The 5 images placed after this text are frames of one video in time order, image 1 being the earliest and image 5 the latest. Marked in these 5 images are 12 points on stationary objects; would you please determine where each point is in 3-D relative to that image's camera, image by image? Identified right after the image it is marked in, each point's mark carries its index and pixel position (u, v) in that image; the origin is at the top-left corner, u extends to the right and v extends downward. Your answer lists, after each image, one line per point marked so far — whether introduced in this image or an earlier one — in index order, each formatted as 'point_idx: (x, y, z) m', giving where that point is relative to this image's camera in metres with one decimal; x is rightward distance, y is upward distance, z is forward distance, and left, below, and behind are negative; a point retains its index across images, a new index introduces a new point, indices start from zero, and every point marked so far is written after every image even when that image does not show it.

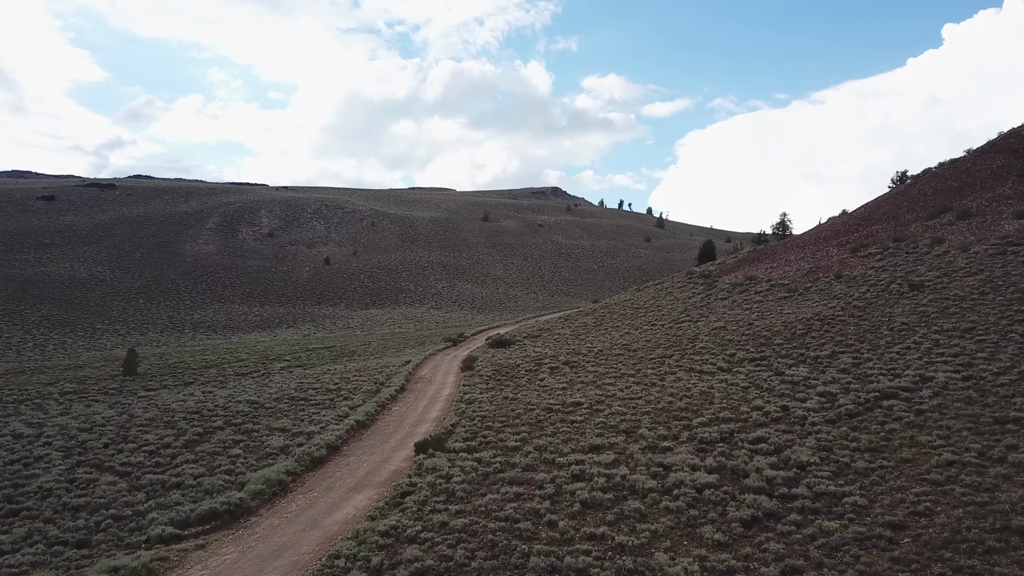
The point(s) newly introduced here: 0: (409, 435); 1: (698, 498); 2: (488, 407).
0: (-5.4, -7.8, +16.0) m
1: (+5.8, -6.5, +9.4) m
2: (-1.4, -7.0, +17.7) m
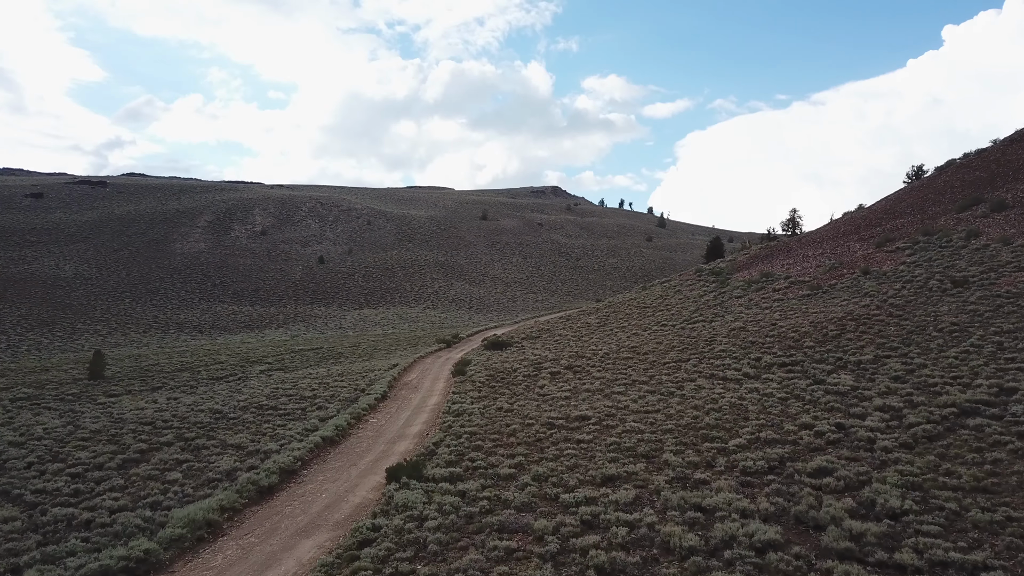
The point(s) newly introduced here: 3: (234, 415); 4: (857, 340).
0: (-5.7, -7.4, +13.4) m
1: (+5.5, -6.1, +6.8) m
2: (-1.7, -6.6, +15.2) m
3: (-17.7, -8.1, +19.4) m
4: (+21.3, -3.2, +18.9) m
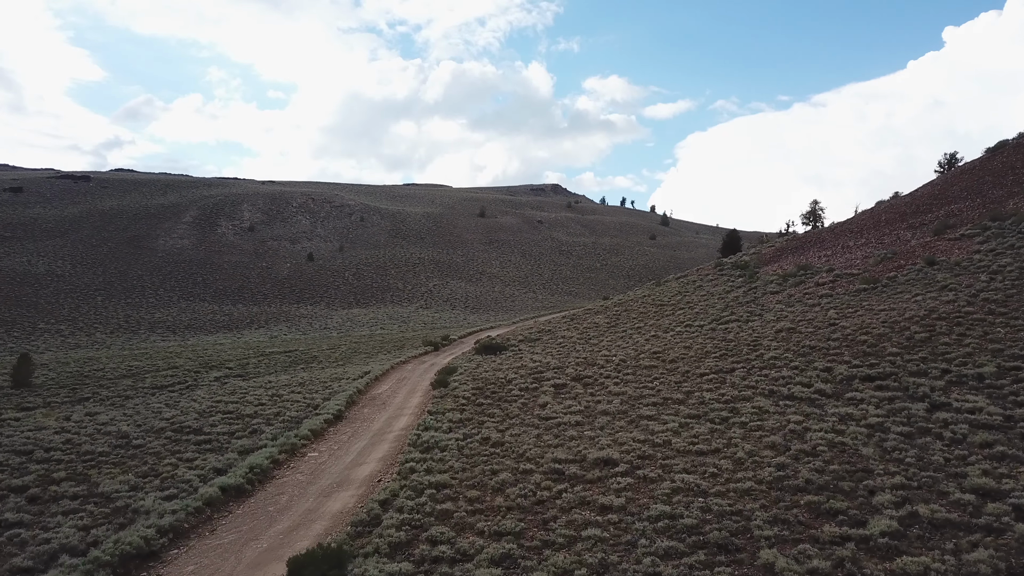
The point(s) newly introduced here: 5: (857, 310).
0: (-6.1, -6.8, +8.9) m
1: (+5.1, -5.5, +2.3) m
2: (-2.0, -6.0, +10.6) m
3: (-18.0, -7.4, +14.9) m
4: (+20.9, -2.6, +14.3) m
5: (+21.8, -1.4, +19.3) m
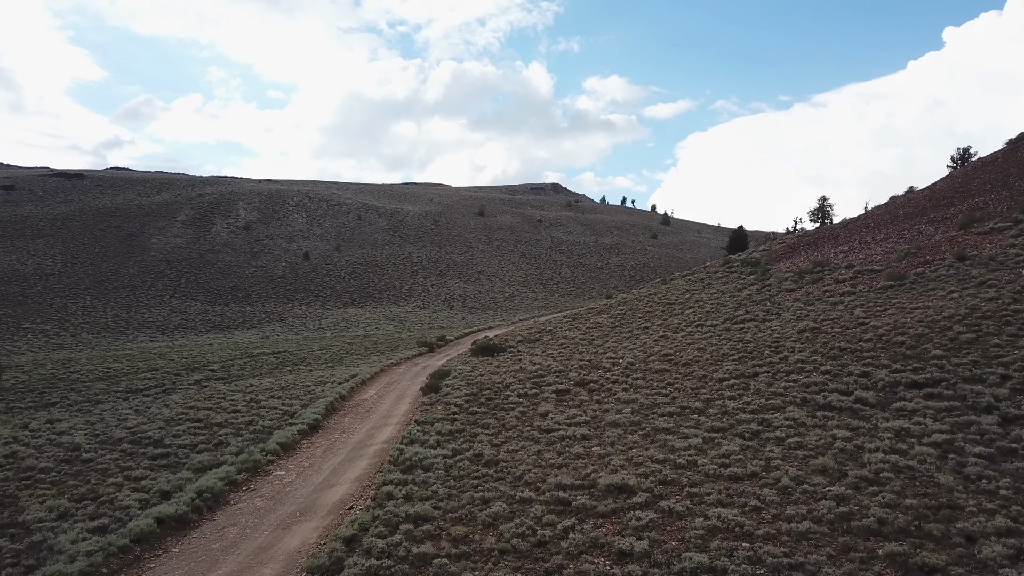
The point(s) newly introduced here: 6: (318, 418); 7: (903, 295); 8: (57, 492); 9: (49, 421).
0: (-6.2, -6.6, +7.2) m
1: (+5.0, -5.3, +0.7) m
2: (-2.2, -5.8, +9.0) m
3: (-18.2, -7.2, +13.2) m
4: (+20.8, -2.4, +12.7) m
5: (+21.6, -1.2, +17.7) m
6: (-9.2, -6.2, +14.8) m
7: (+23.9, -0.4, +18.8) m
8: (-15.8, -7.0, +10.7) m
9: (-28.1, -8.1, +18.7) m
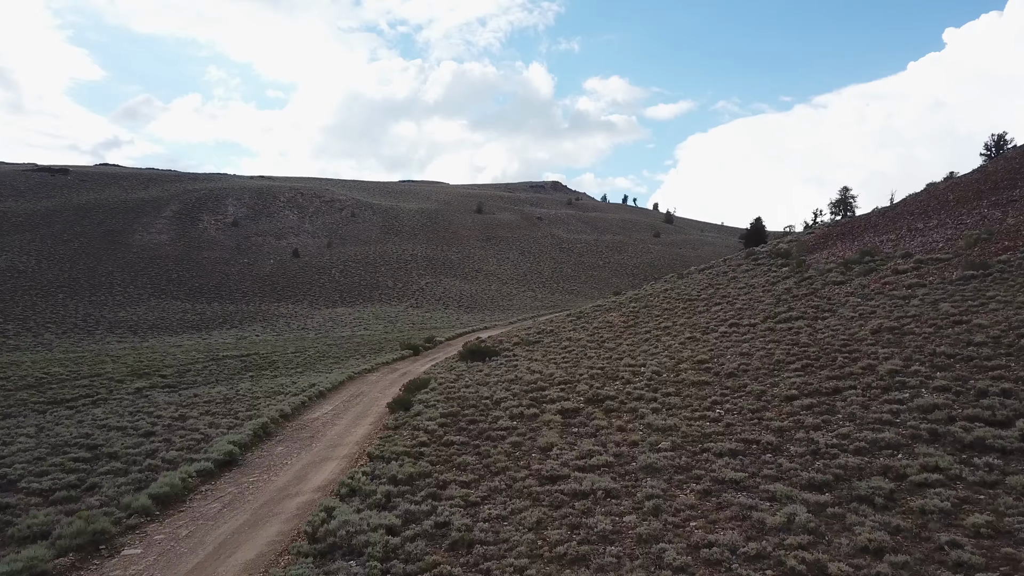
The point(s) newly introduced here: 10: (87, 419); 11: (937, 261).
0: (-6.6, -6.0, +3.4) m
1: (+4.6, -4.7, -3.2) m
2: (-2.5, -5.2, +5.1) m
3: (-18.5, -6.6, +9.4) m
4: (+20.5, -1.9, +8.9) m
5: (+21.3, -0.7, +13.9) m
6: (-9.6, -5.7, +10.9) m
7: (+23.6, +0.1, +14.9) m
8: (-16.1, -6.4, +6.8) m
9: (-28.5, -7.5, +14.9) m
10: (-23.4, -7.2, +17.0) m
11: (+26.5, +1.7, +19.1) m
